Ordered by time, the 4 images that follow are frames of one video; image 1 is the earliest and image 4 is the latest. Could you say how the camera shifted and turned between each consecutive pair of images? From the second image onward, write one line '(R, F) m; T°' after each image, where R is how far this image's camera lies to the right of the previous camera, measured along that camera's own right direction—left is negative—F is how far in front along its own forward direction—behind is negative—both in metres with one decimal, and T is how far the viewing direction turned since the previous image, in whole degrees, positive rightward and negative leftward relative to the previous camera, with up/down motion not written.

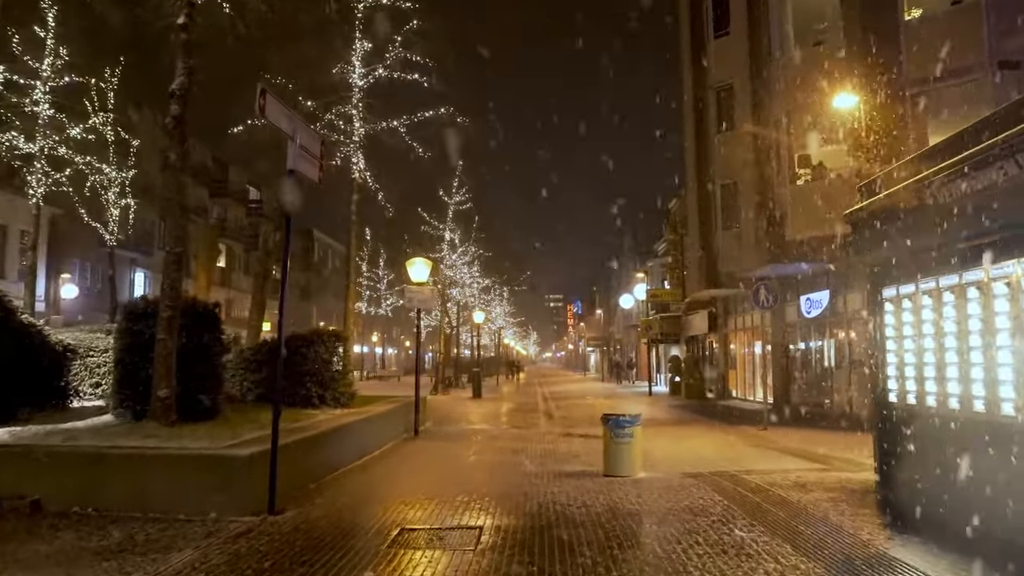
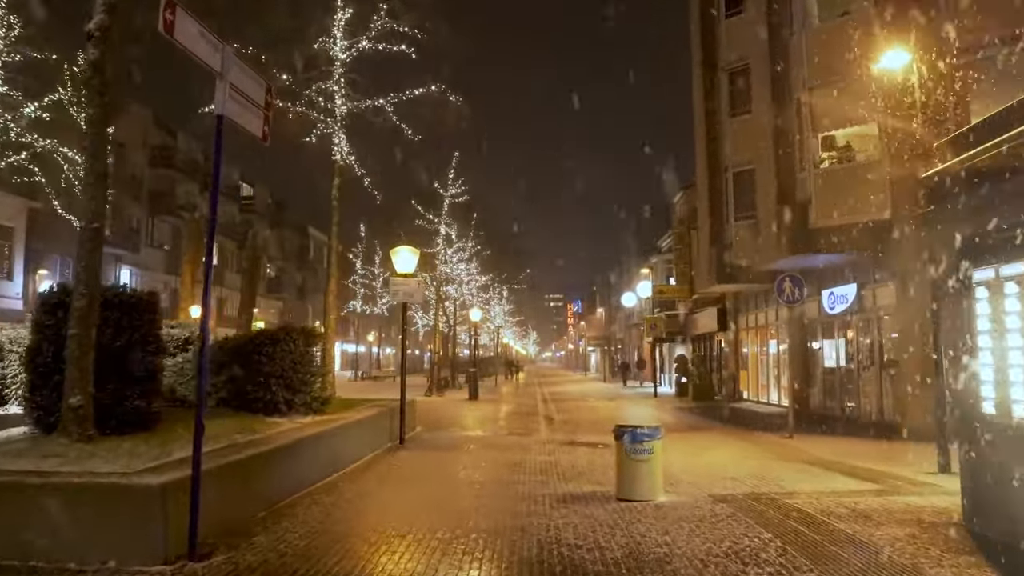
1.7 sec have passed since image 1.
(+0.1, +1.8) m; 0°
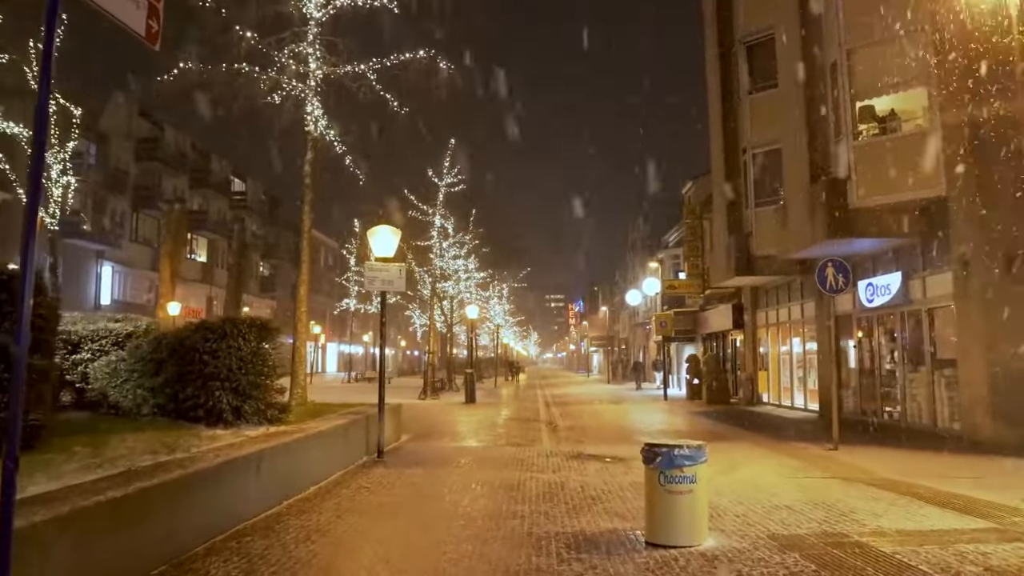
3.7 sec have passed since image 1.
(+0.1, +2.3) m; 0°
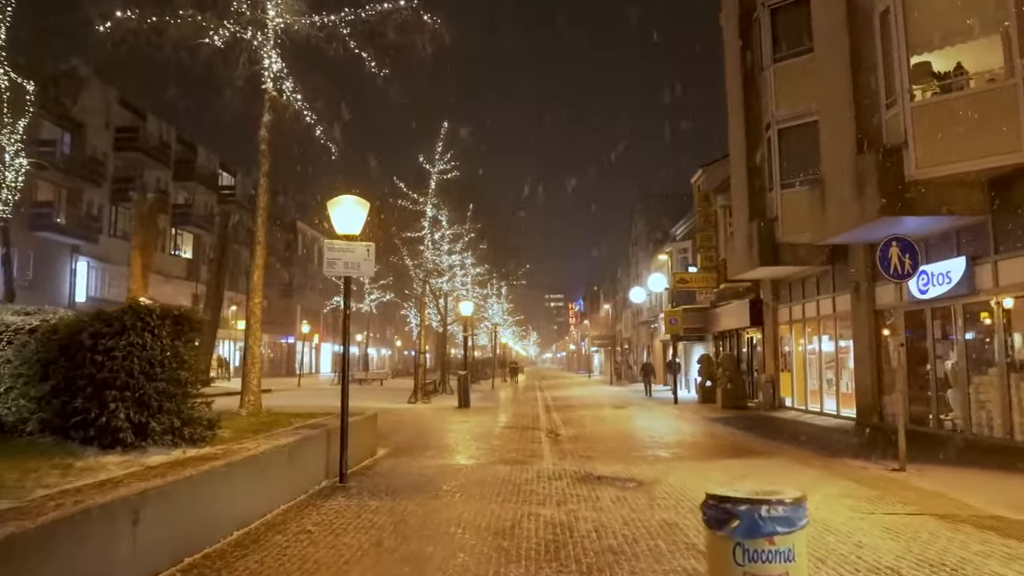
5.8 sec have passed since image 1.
(+0.1, +2.5) m; 0°
